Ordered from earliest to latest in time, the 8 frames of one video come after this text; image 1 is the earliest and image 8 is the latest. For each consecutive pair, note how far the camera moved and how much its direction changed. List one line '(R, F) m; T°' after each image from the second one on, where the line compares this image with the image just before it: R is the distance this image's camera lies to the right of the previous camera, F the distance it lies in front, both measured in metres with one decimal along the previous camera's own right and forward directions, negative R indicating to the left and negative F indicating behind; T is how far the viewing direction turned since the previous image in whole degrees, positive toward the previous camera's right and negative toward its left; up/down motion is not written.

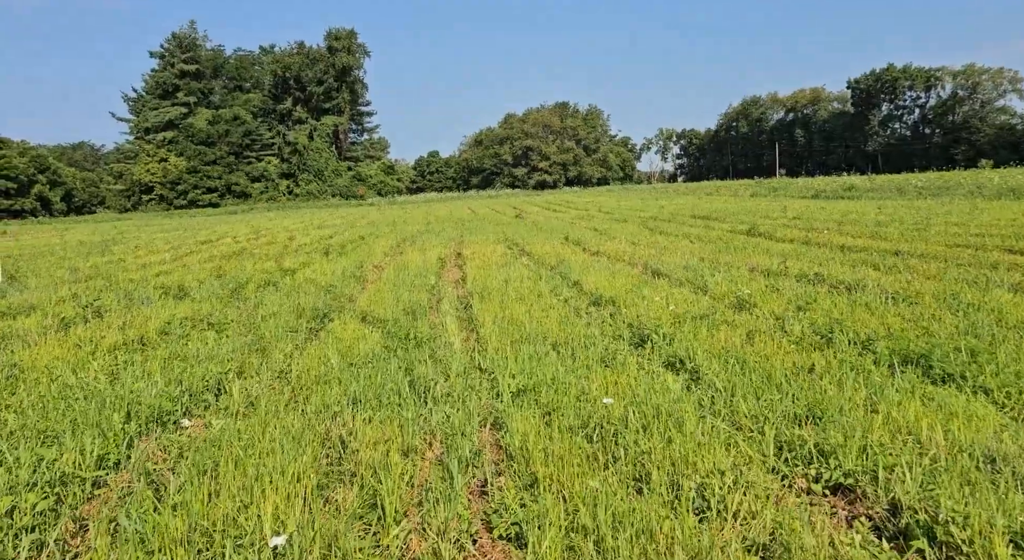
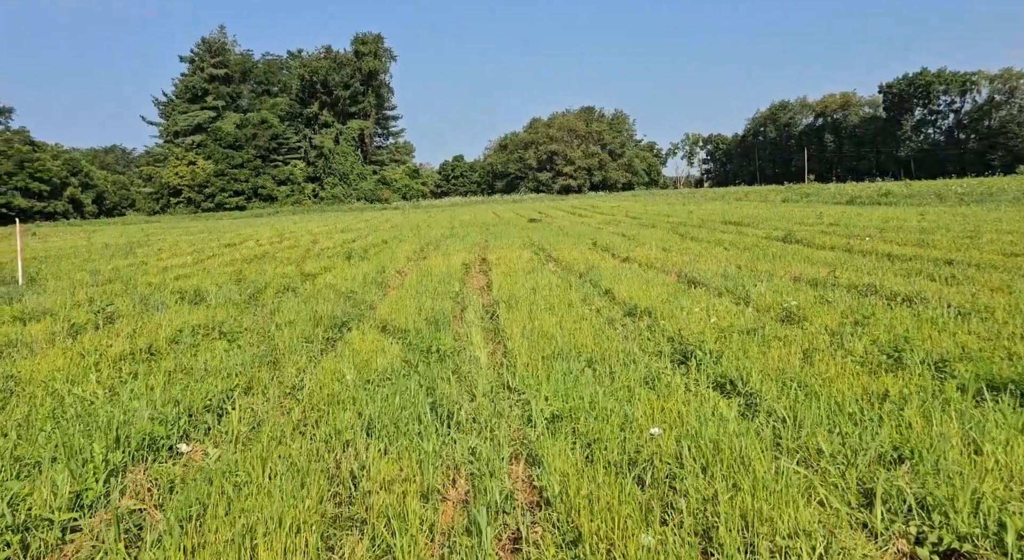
(-0.1, +0.5) m; -2°
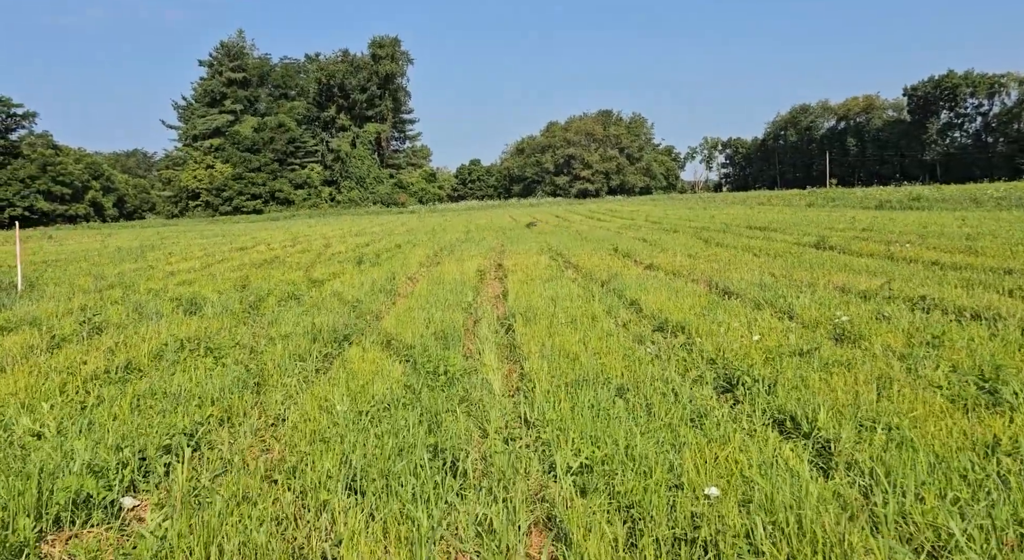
(0.0, +0.8) m; -1°
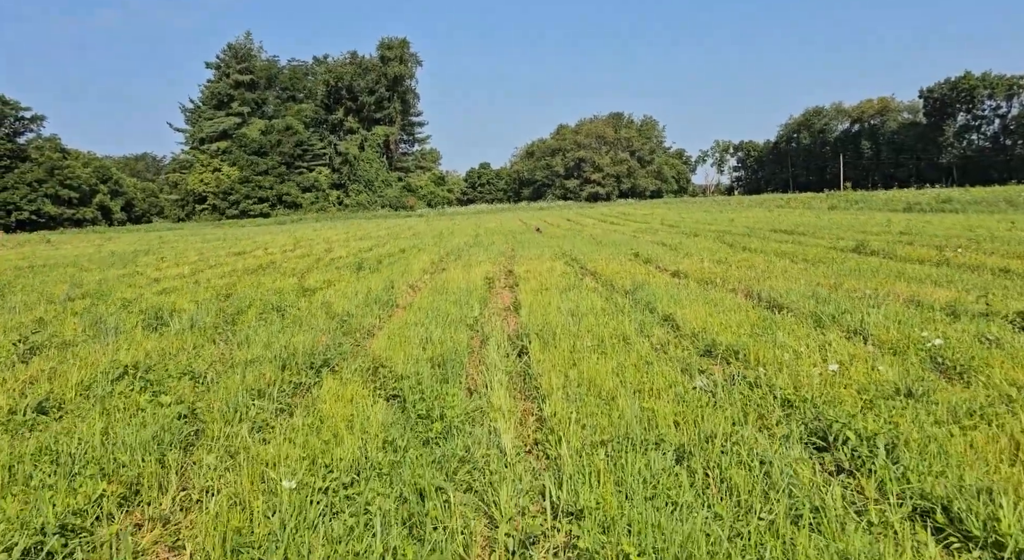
(0.0, +1.4) m; -1°
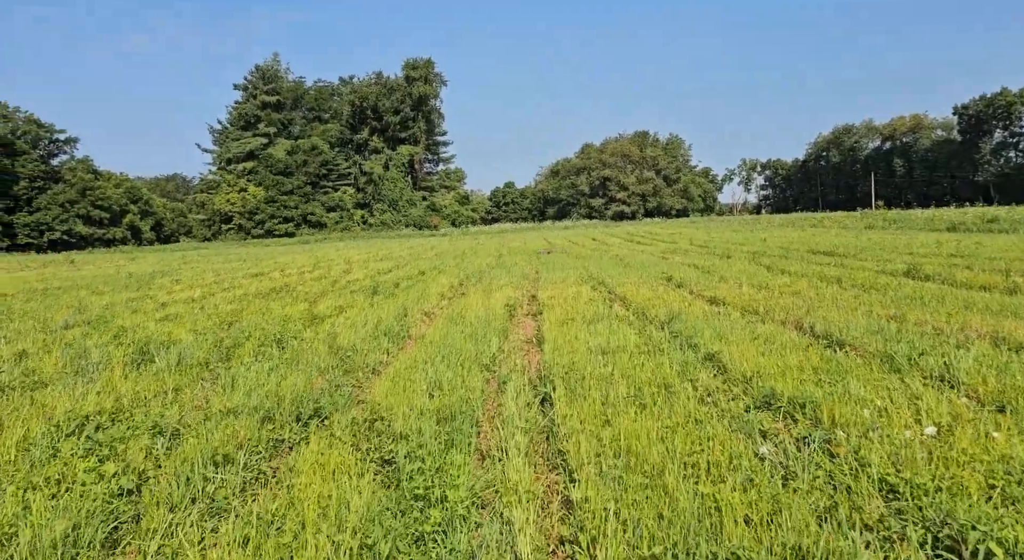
(0.0, +1.0) m; -2°
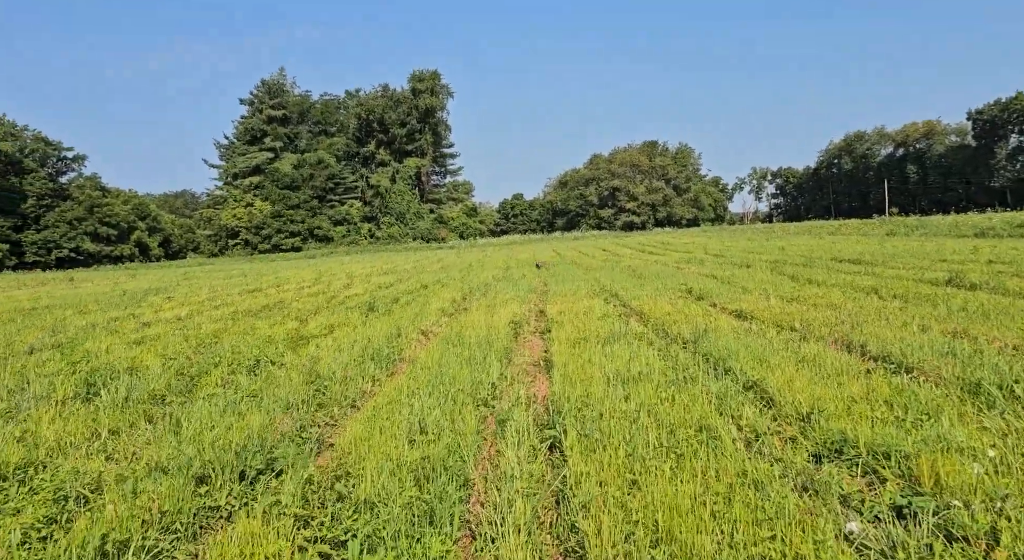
(+0.1, +1.1) m; -1°
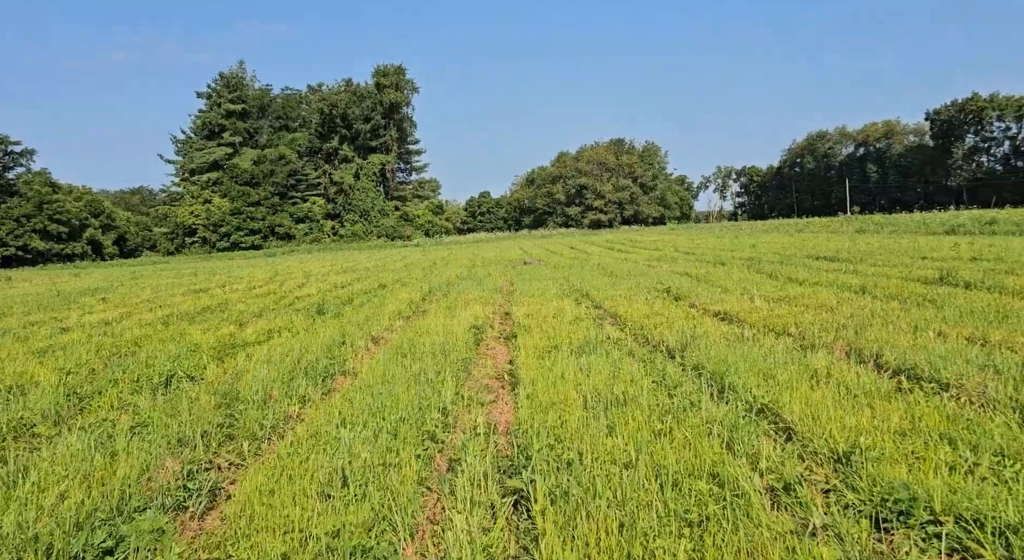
(+0.1, +1.2) m; +3°
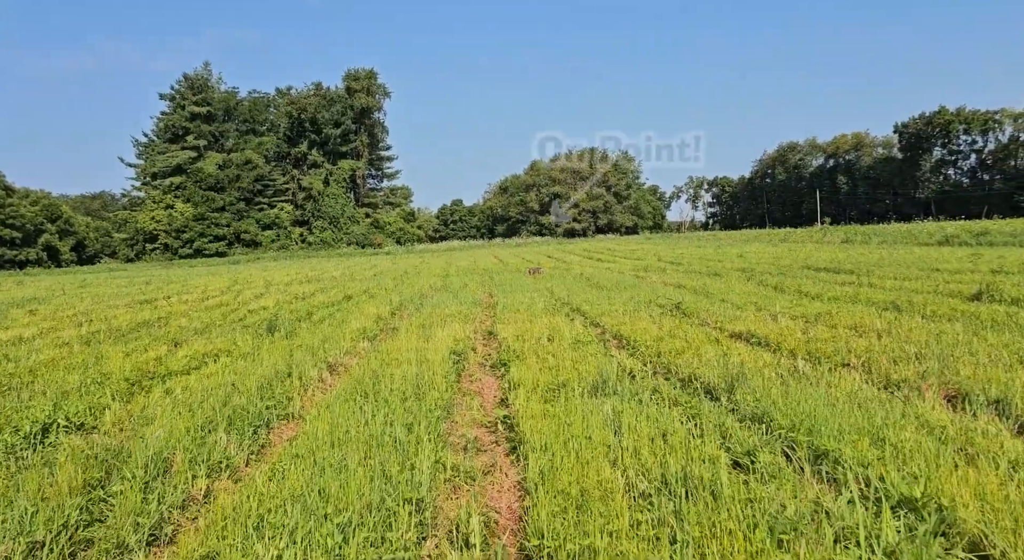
(-0.2, +1.8) m; +2°
